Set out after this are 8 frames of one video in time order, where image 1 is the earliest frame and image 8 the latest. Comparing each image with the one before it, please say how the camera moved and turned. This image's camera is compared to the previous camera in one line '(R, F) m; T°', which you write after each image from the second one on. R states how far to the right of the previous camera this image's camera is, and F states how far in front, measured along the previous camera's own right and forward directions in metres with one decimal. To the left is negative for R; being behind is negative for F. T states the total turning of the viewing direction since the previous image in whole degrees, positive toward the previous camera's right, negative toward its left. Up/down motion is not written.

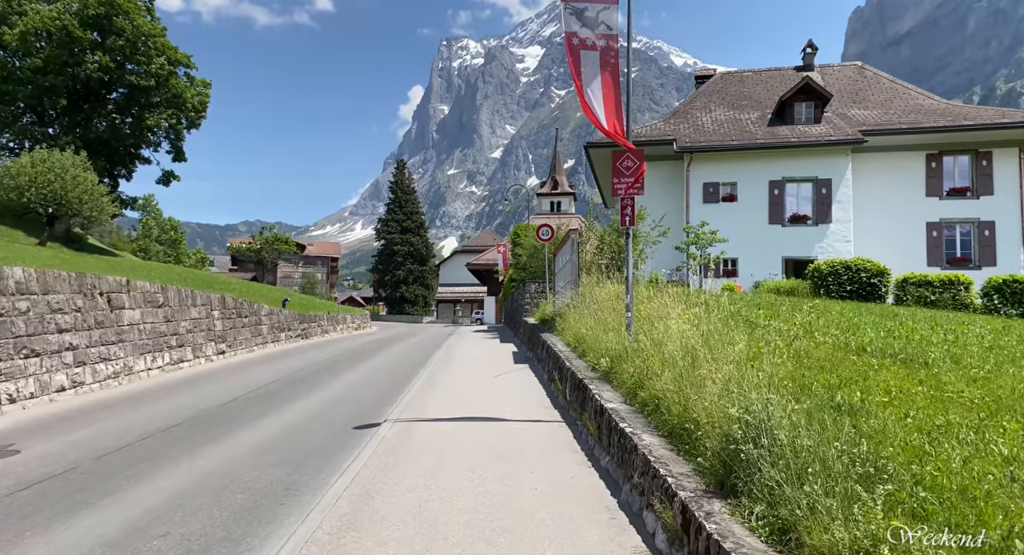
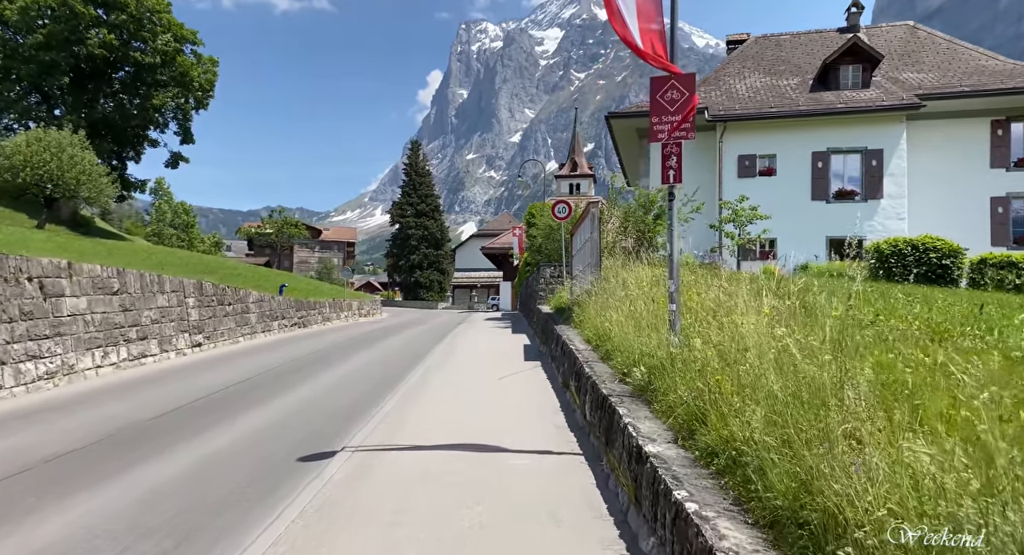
(+0.2, +2.3) m; -2°
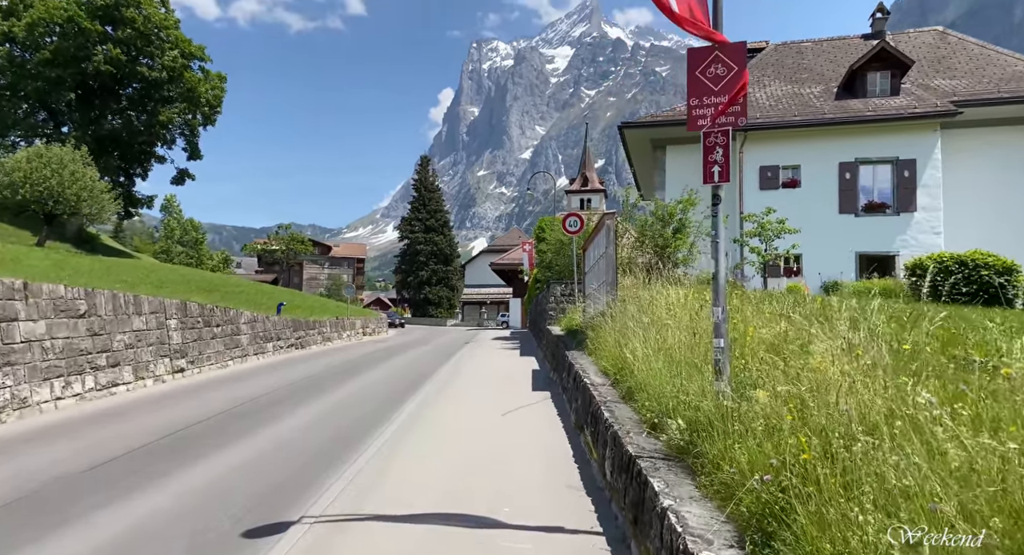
(+0.1, +1.3) m; -1°
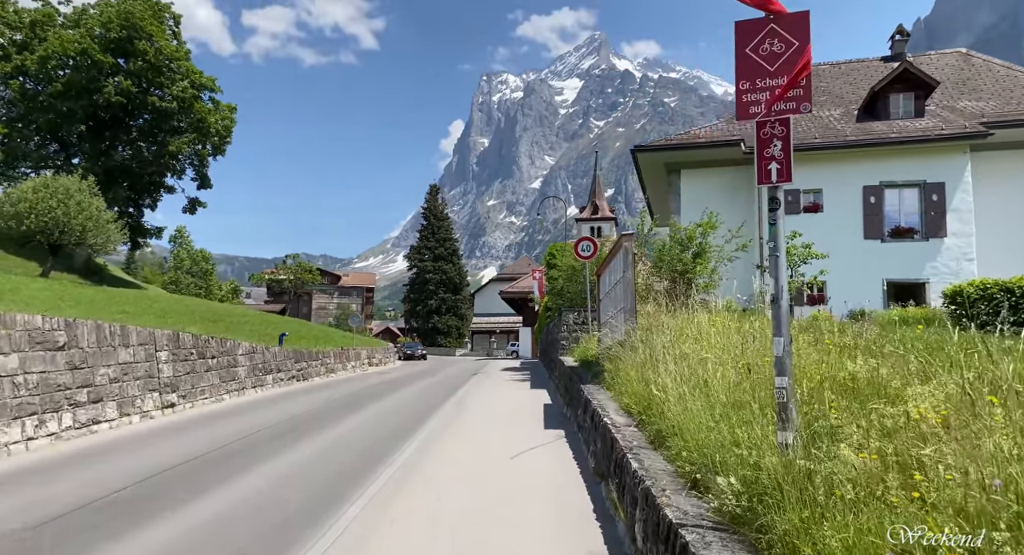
(0.0, +0.9) m; -1°
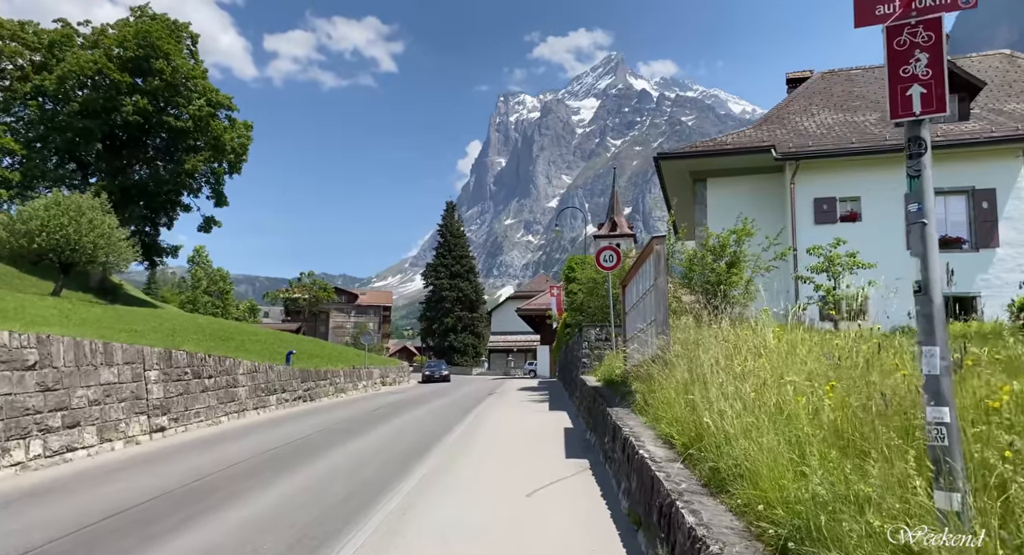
(0.0, +1.2) m; -2°
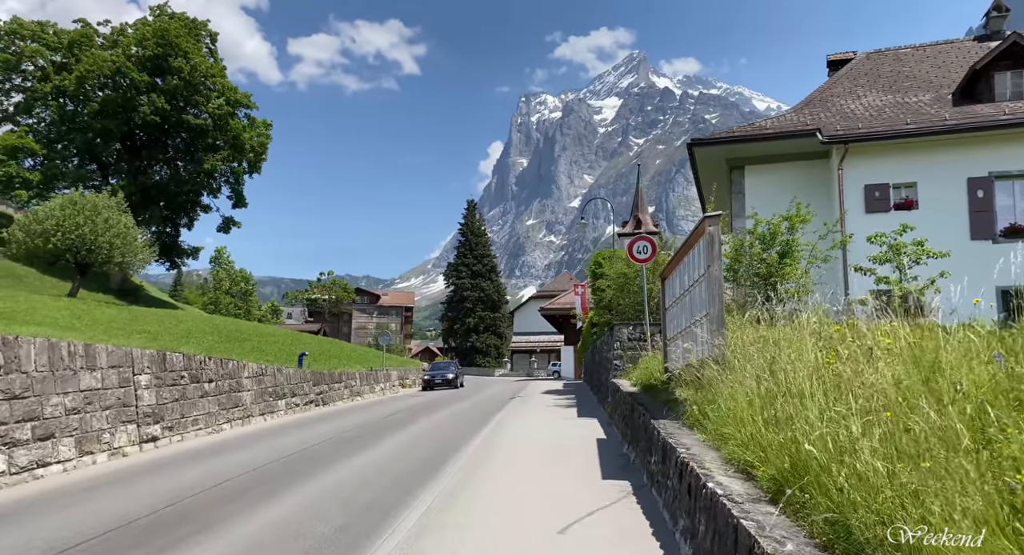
(-0.1, +1.4) m; -2°
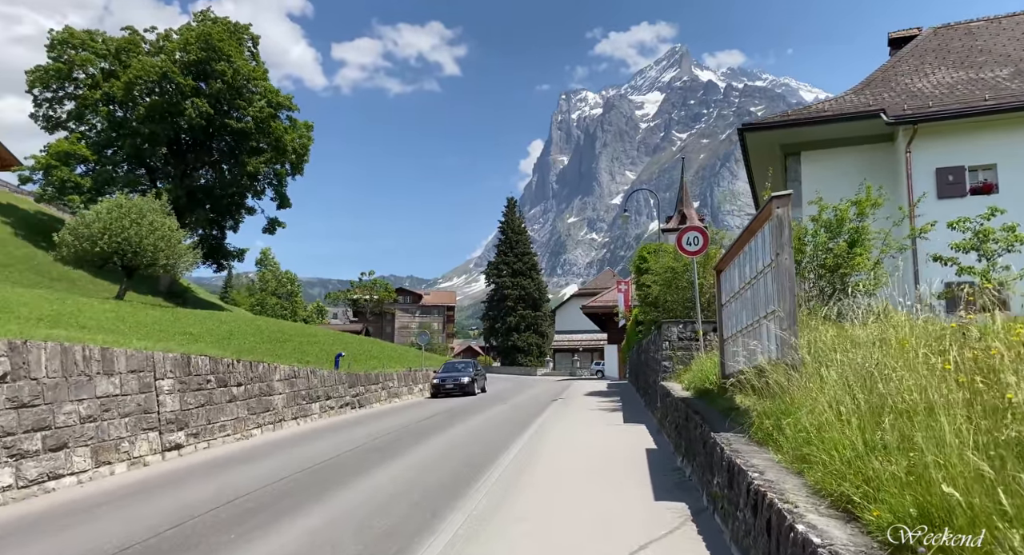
(+0.1, +0.9) m; -4°
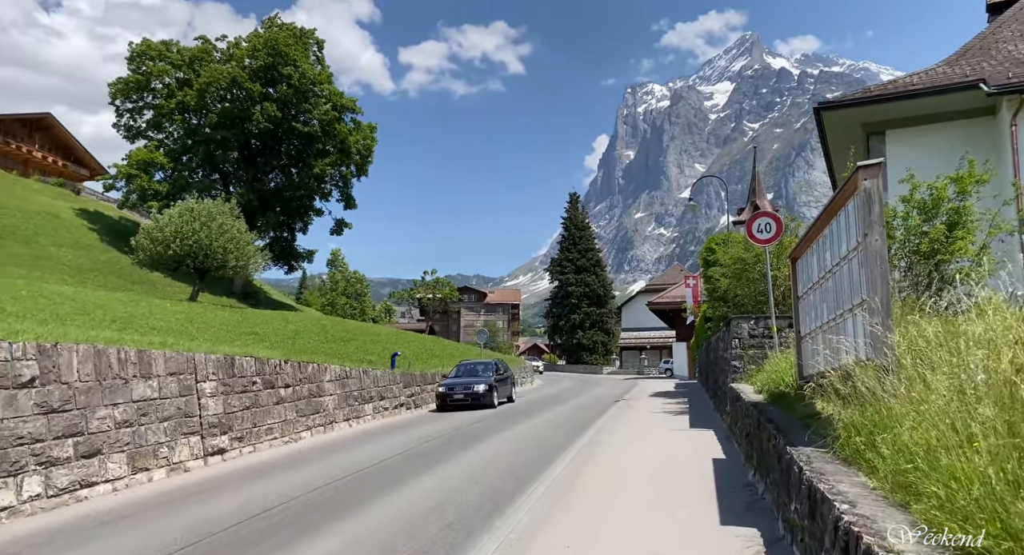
(+0.3, +0.8) m; -6°
